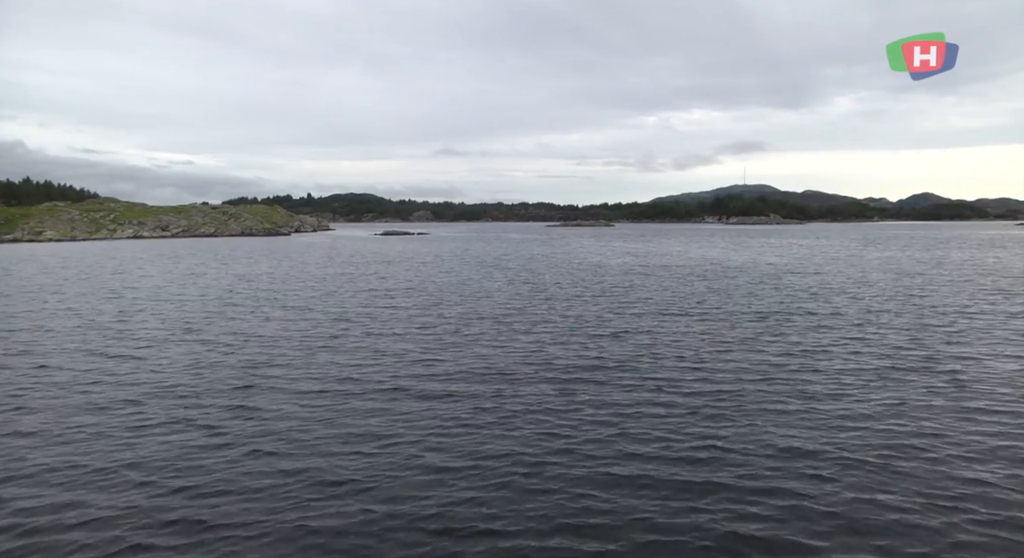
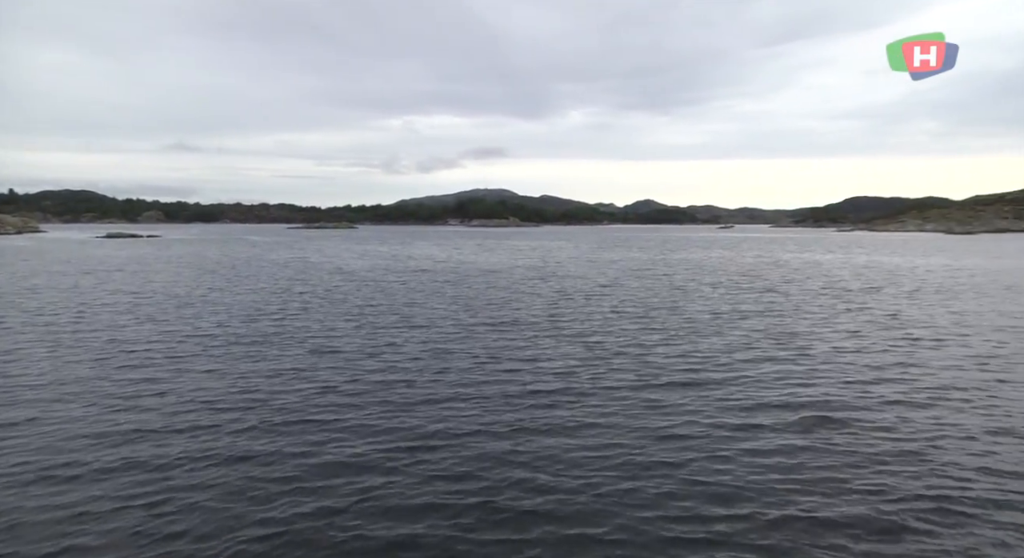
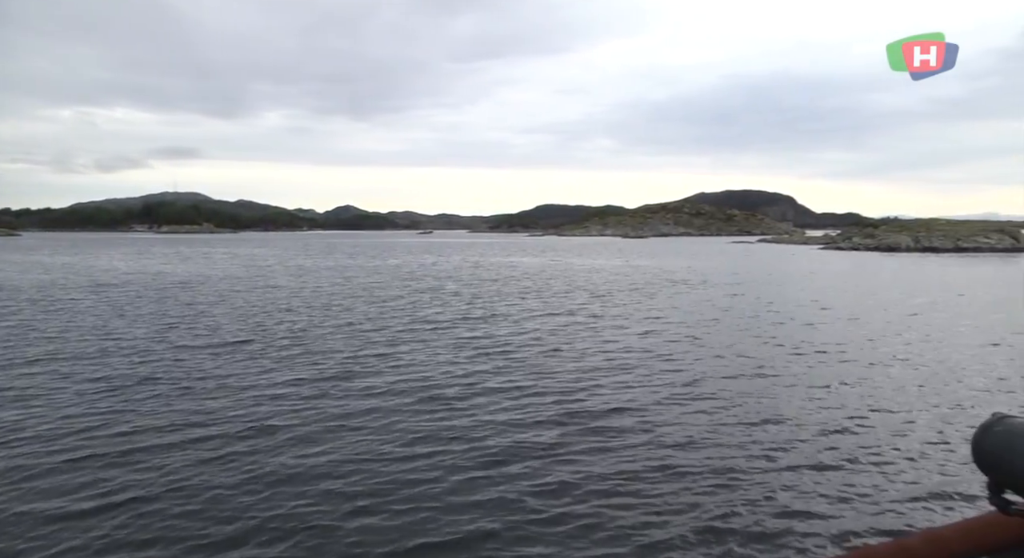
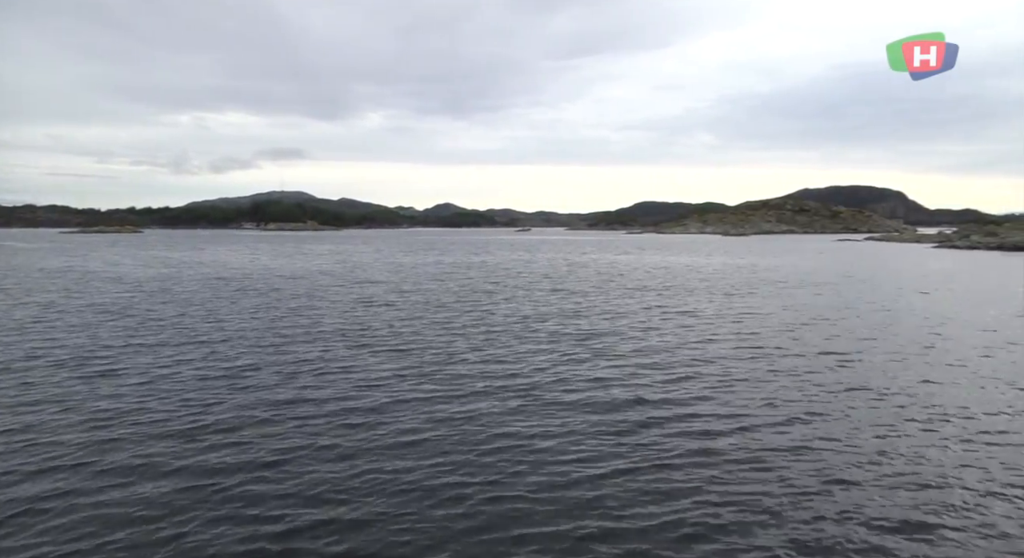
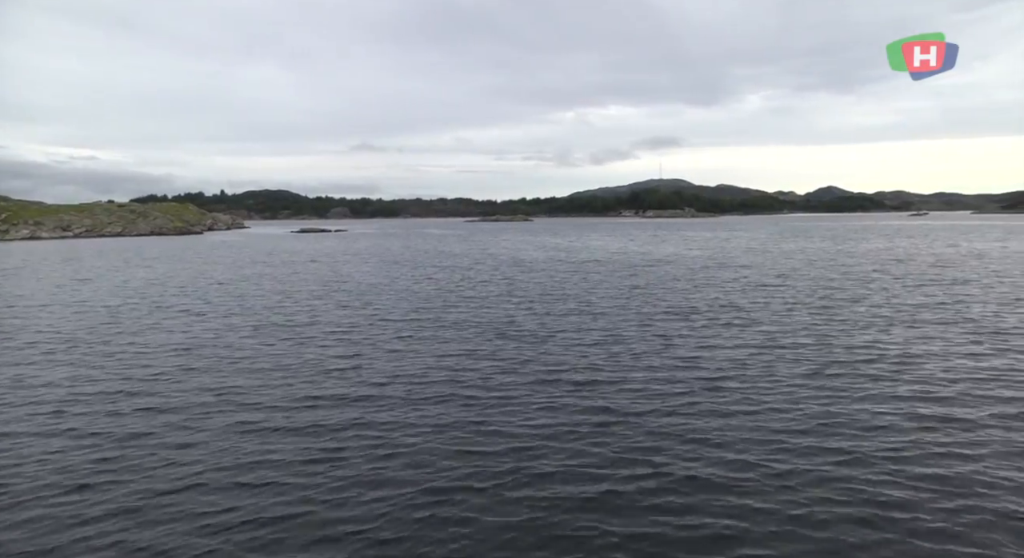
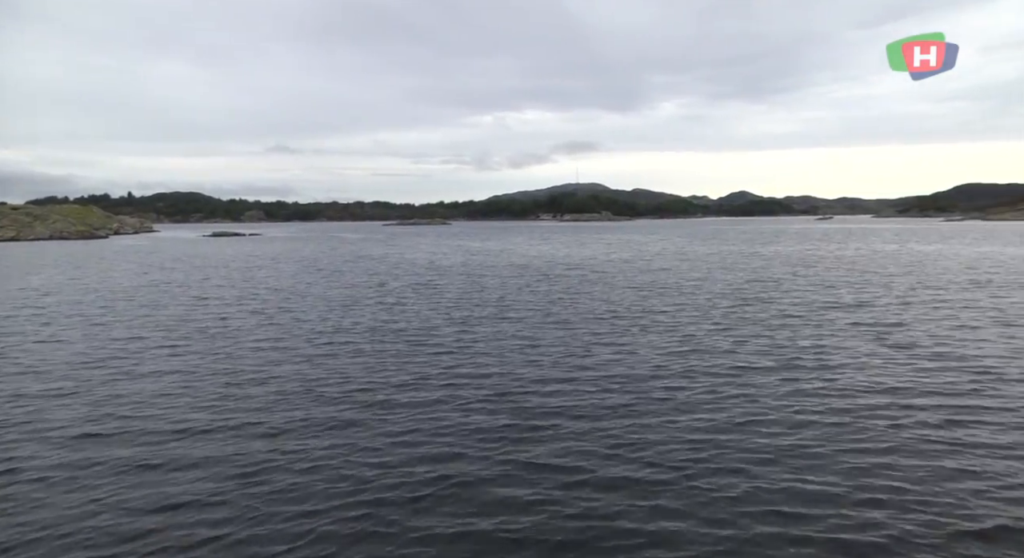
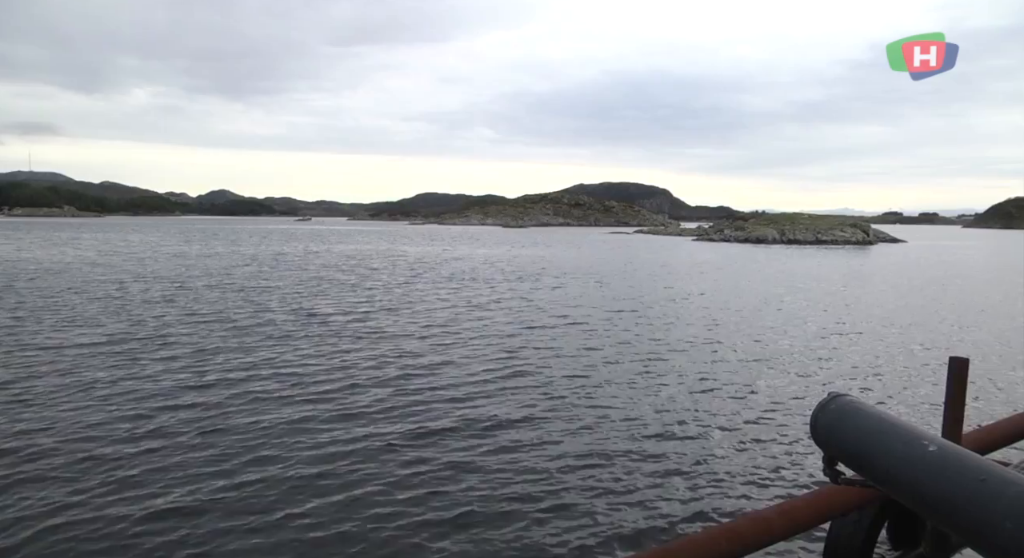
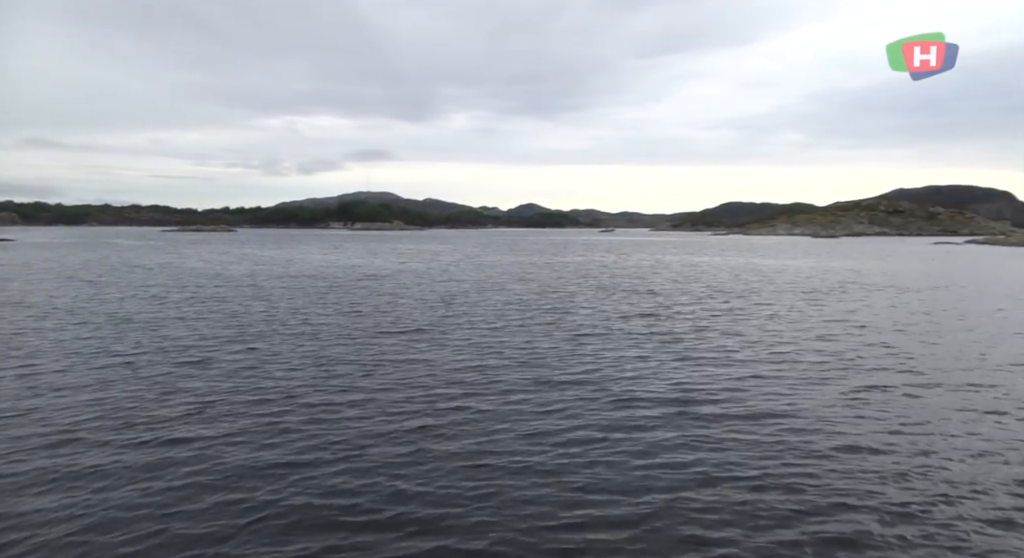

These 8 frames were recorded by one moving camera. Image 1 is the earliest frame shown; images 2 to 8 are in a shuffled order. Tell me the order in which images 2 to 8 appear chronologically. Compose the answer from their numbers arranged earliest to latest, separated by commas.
5, 6, 2, 8, 4, 3, 7
